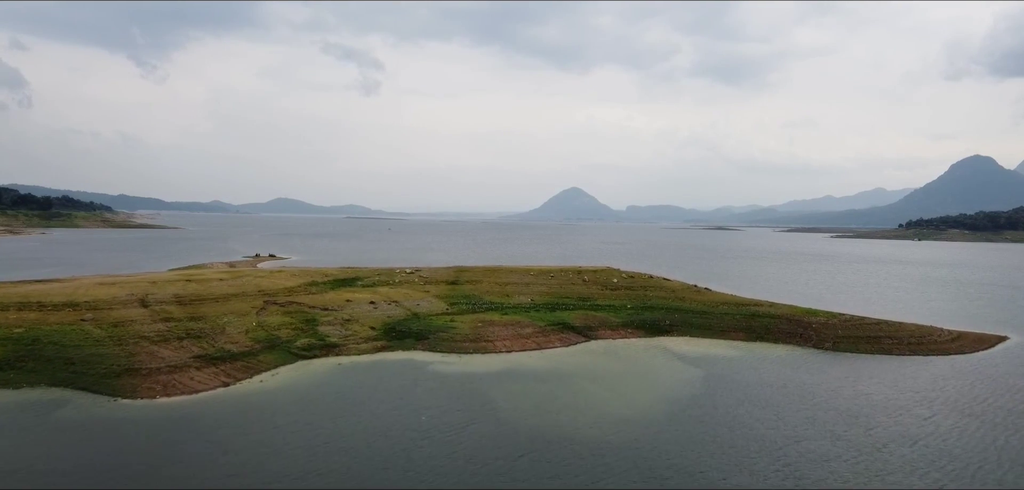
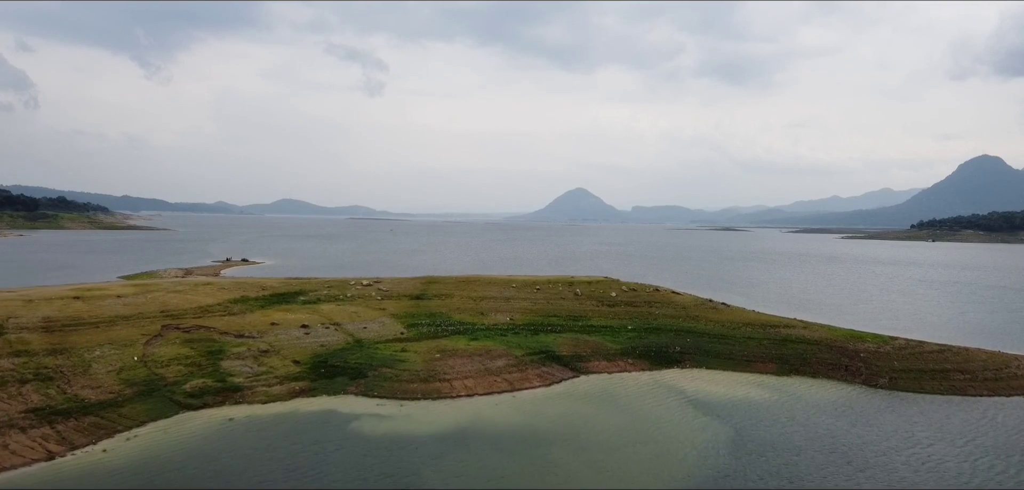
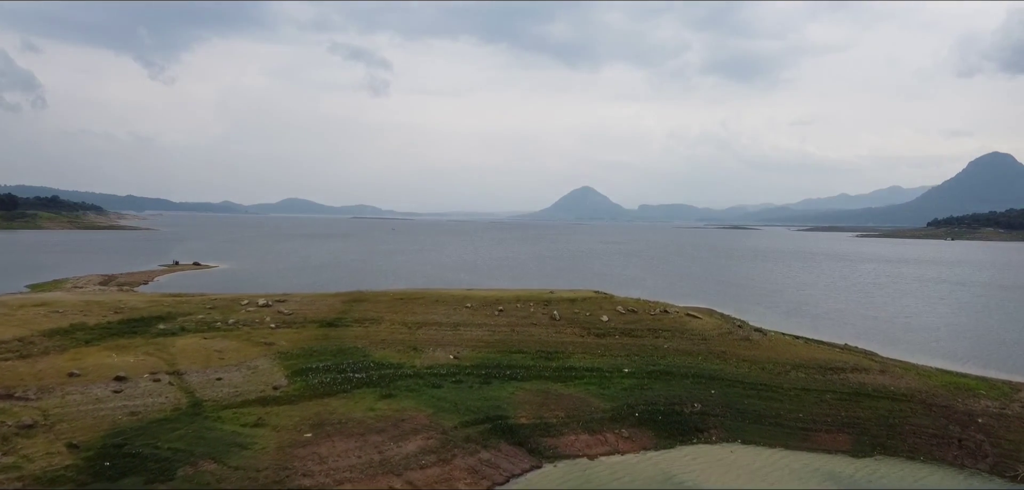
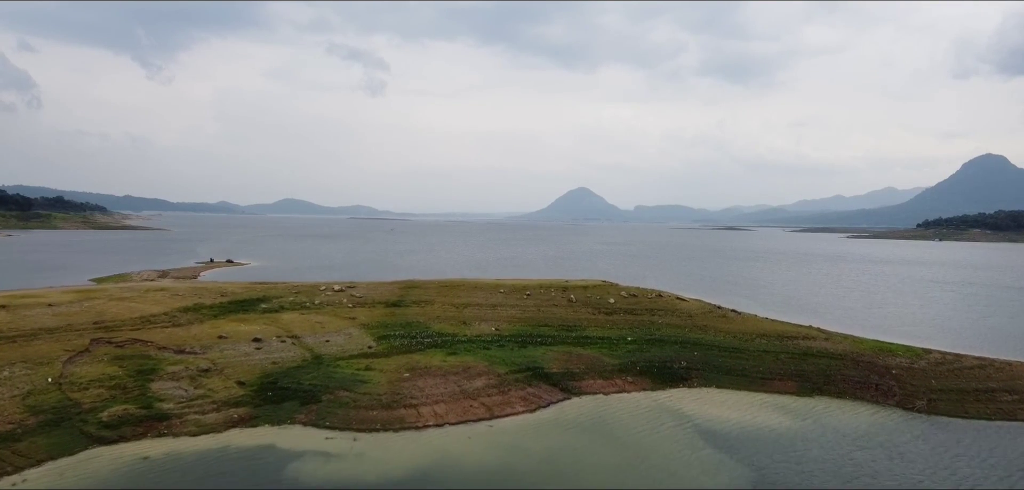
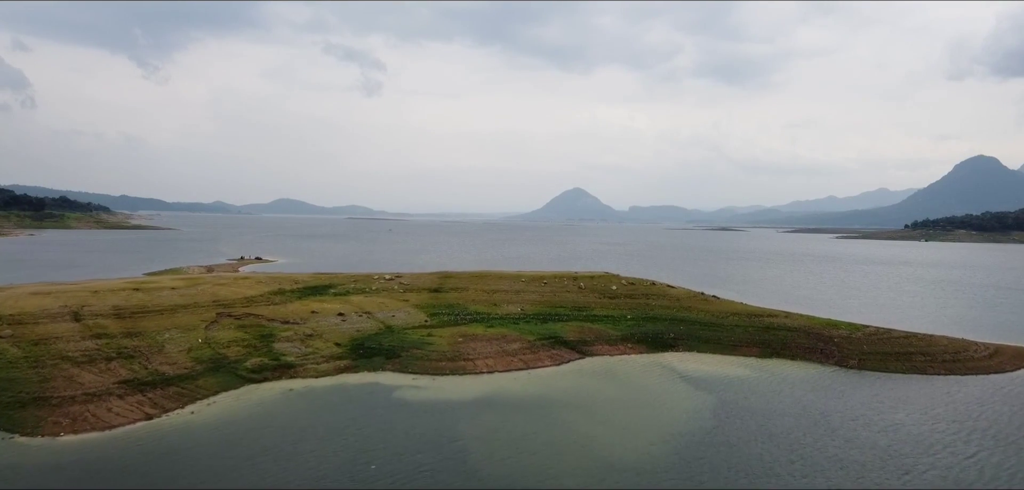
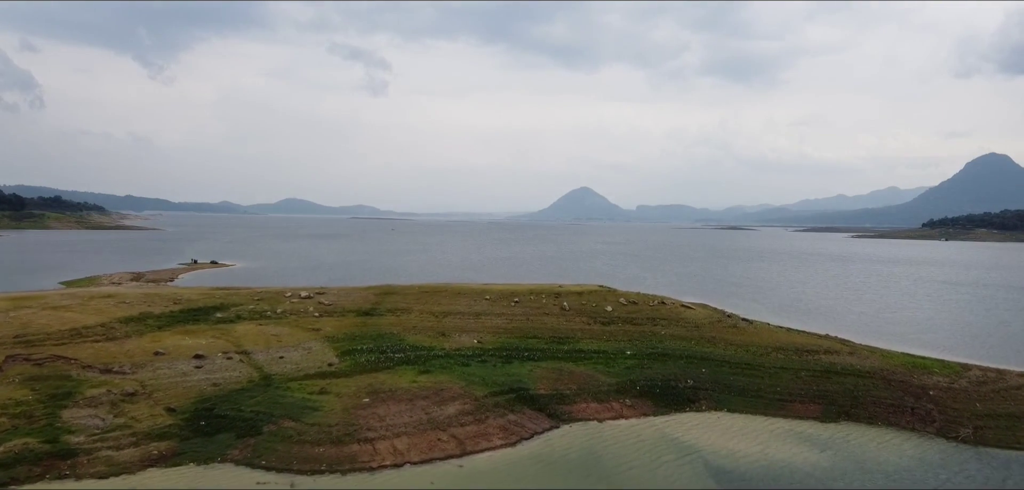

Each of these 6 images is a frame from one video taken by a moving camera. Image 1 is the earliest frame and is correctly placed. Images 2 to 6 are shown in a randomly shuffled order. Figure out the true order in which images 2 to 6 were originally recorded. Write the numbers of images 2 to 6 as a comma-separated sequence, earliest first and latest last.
5, 2, 4, 6, 3
